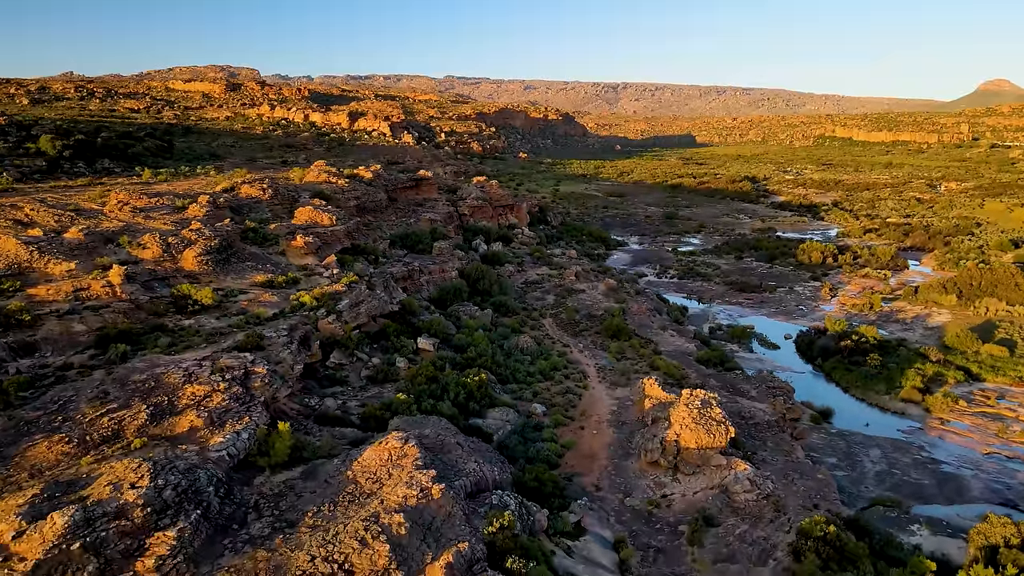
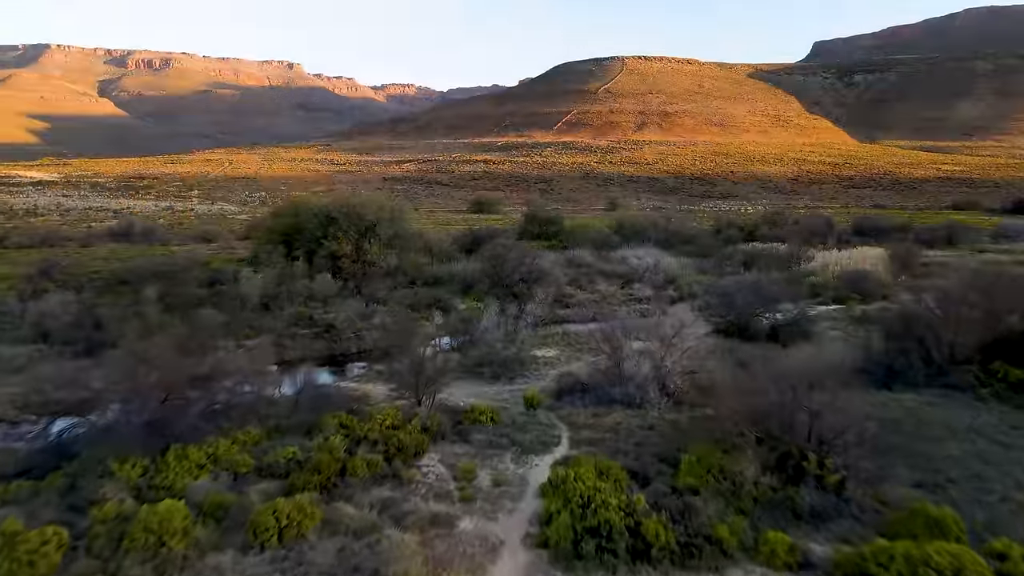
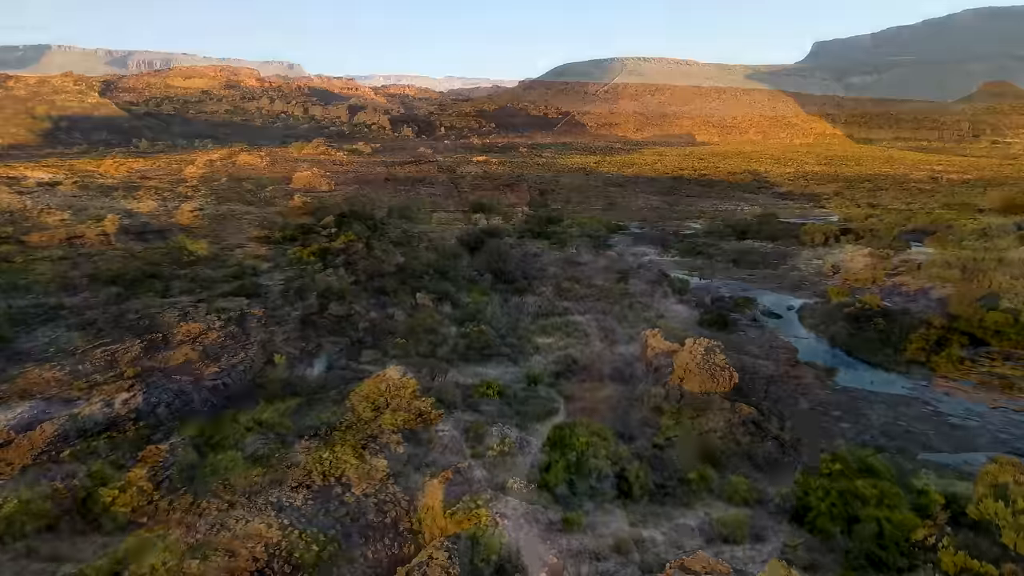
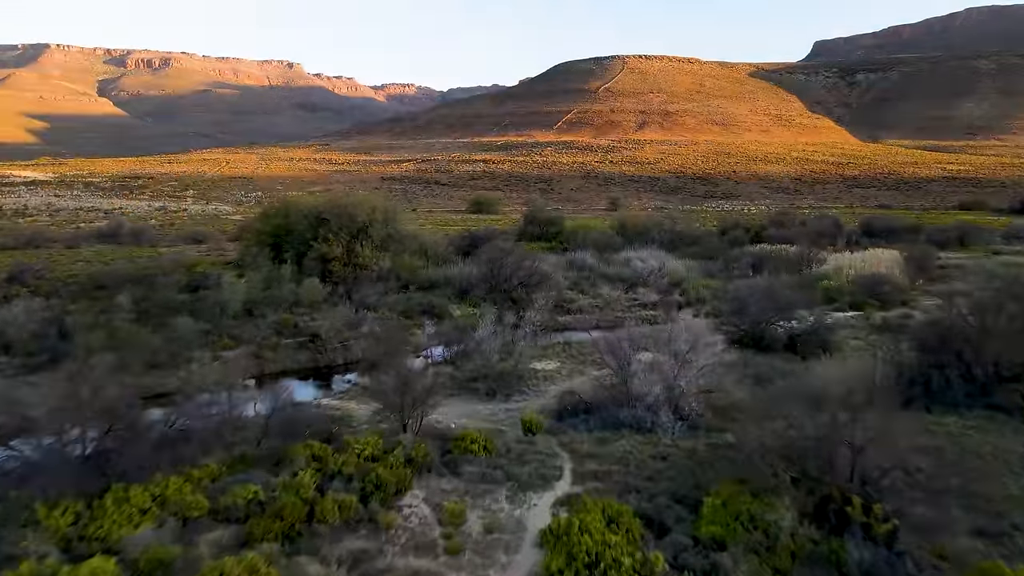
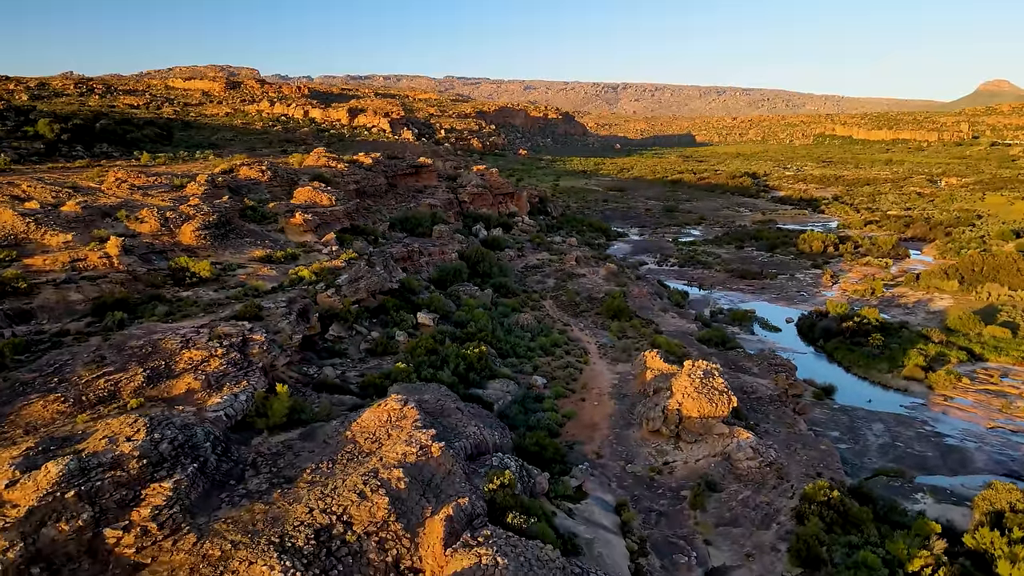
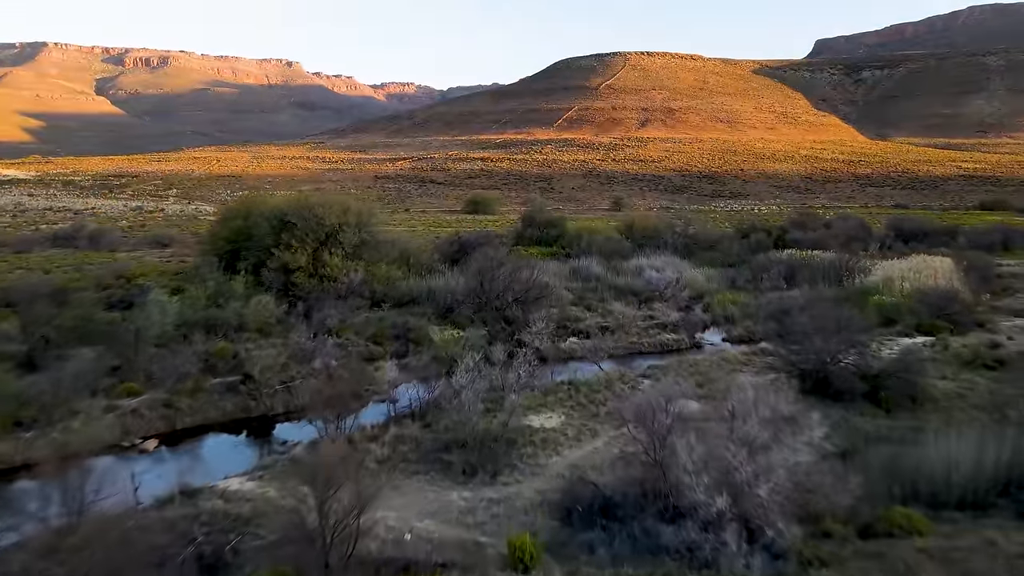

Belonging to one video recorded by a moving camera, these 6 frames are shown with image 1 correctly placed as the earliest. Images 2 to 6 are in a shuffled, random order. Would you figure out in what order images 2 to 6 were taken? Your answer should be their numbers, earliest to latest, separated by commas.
5, 3, 2, 4, 6
